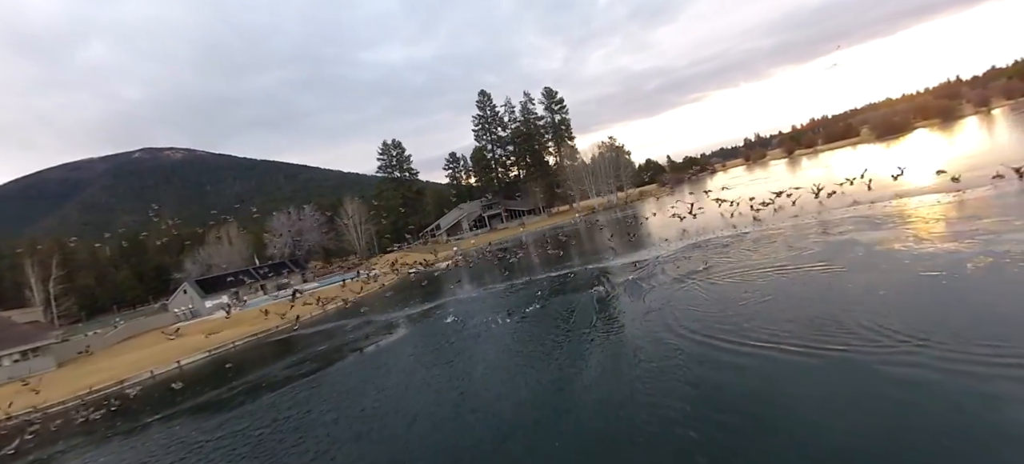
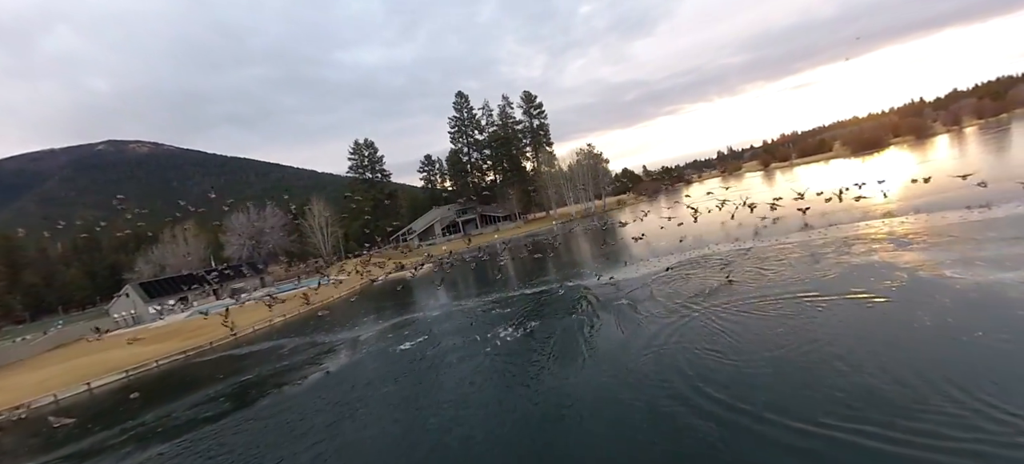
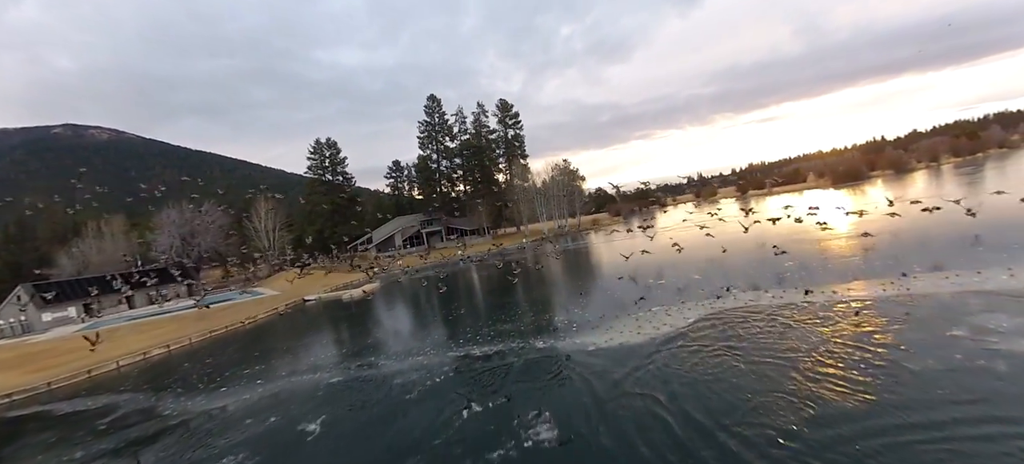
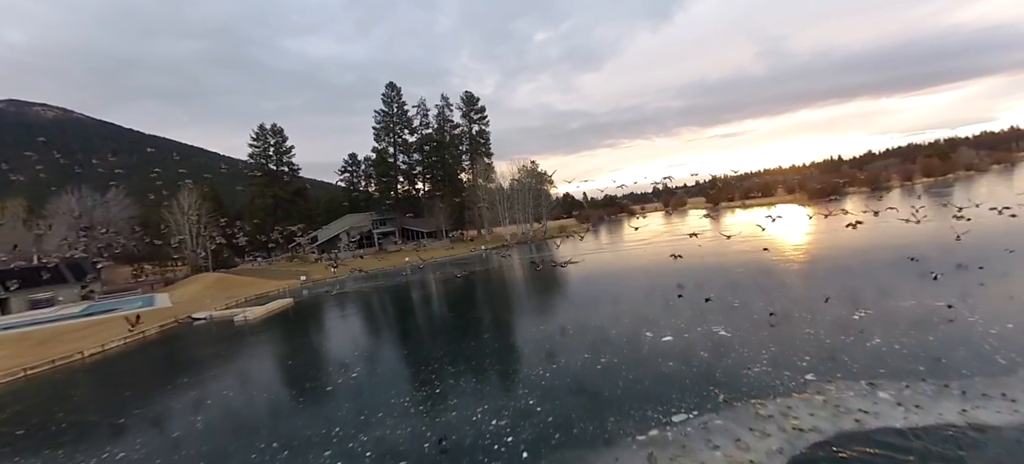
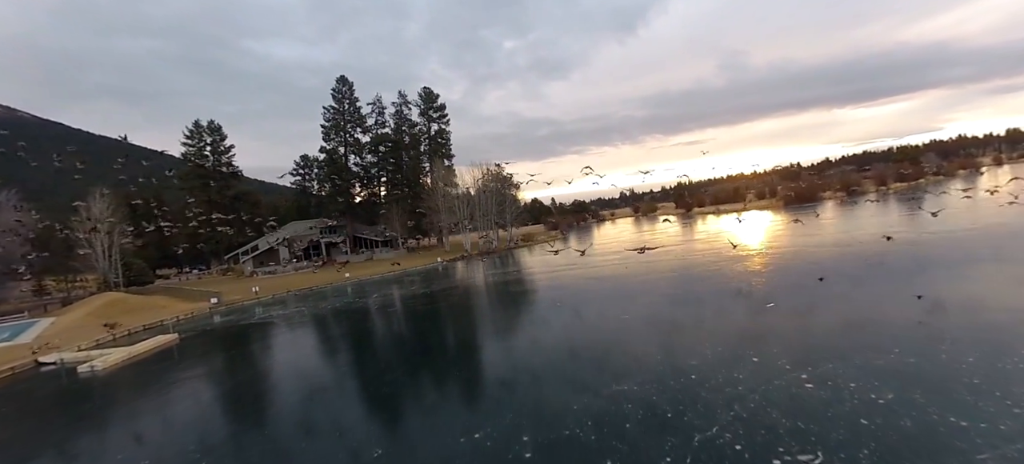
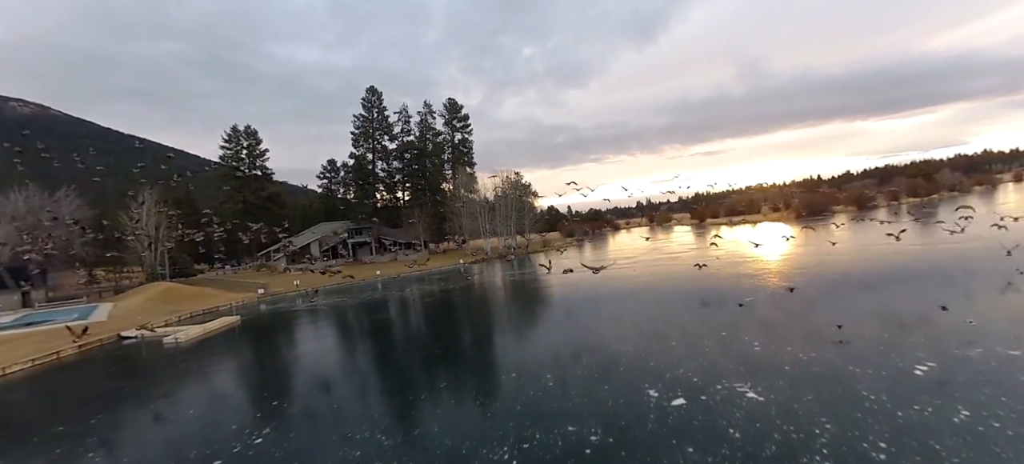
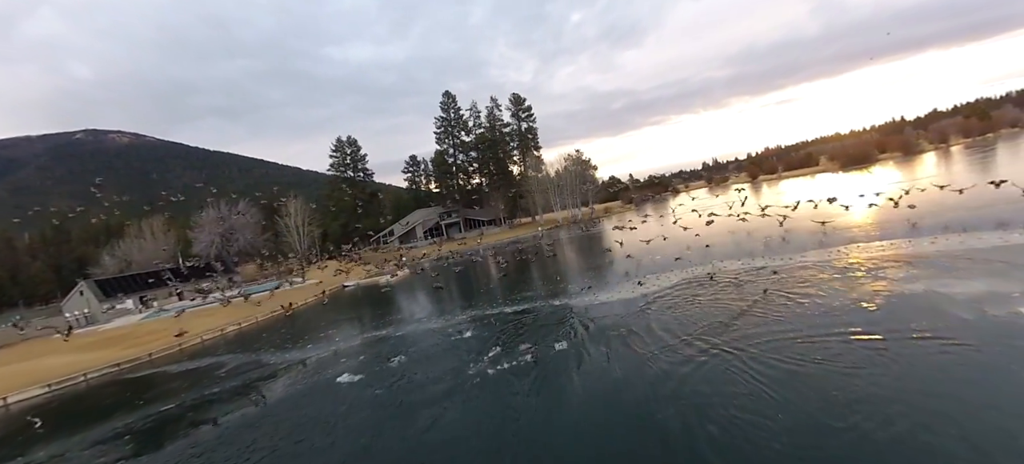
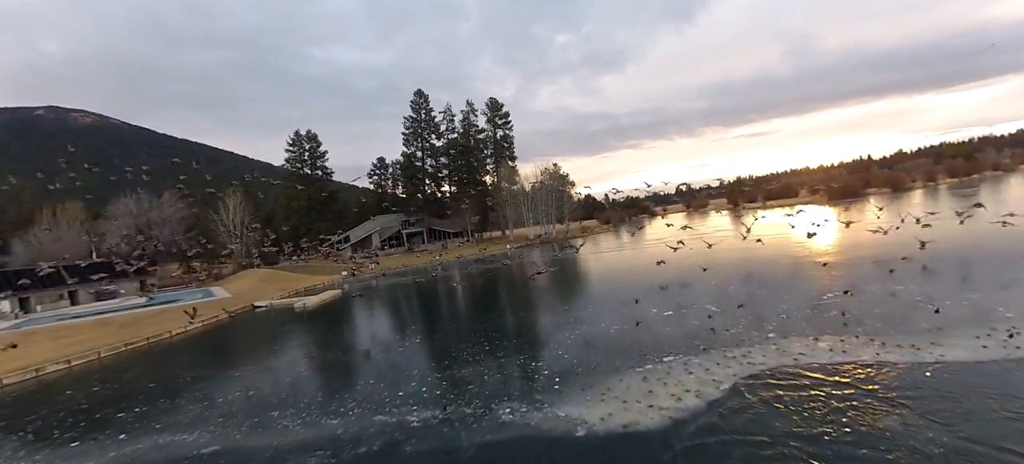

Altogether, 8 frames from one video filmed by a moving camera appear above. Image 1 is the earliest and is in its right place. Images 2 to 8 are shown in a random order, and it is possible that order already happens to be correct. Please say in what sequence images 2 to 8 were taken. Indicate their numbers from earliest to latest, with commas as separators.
2, 7, 3, 8, 4, 6, 5
